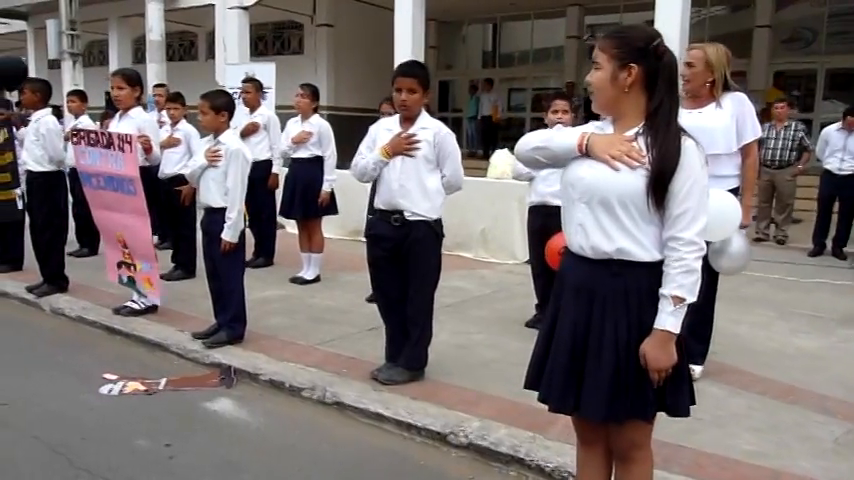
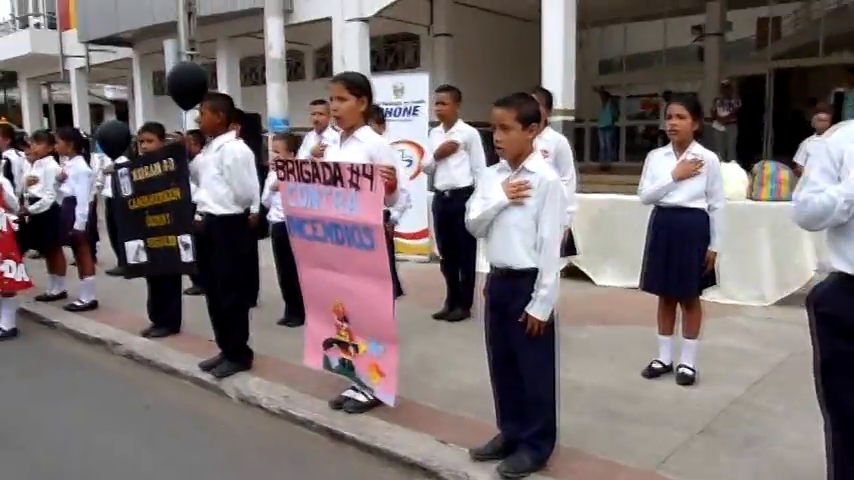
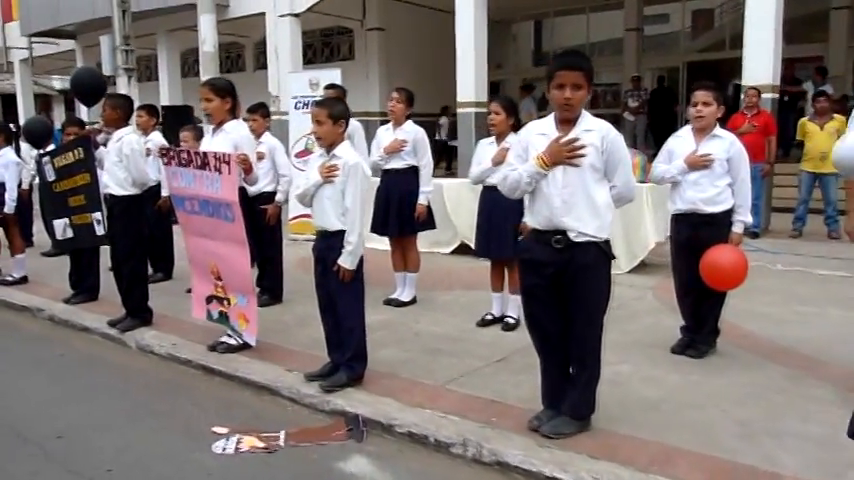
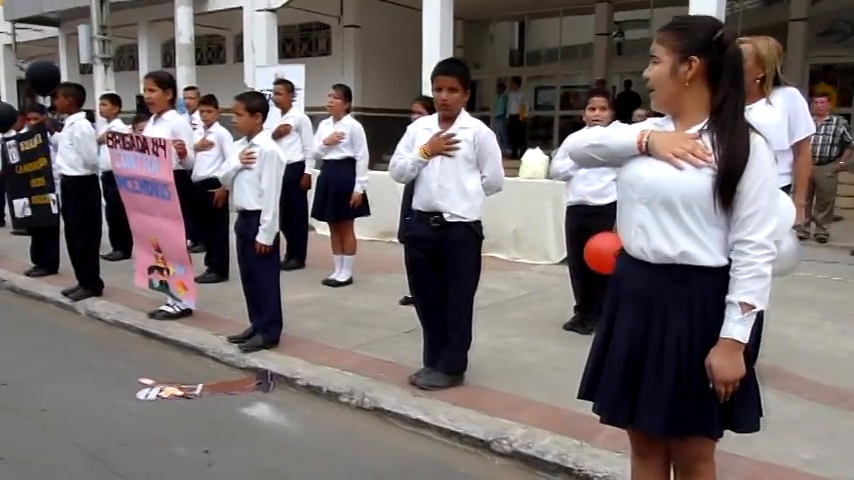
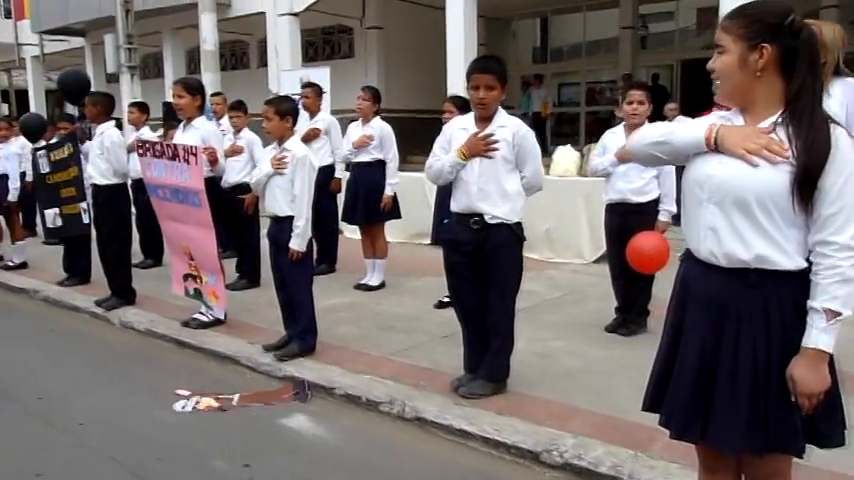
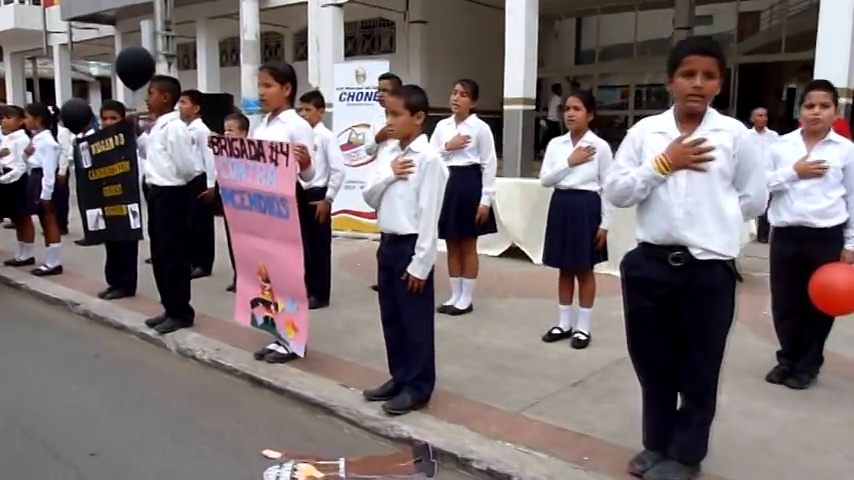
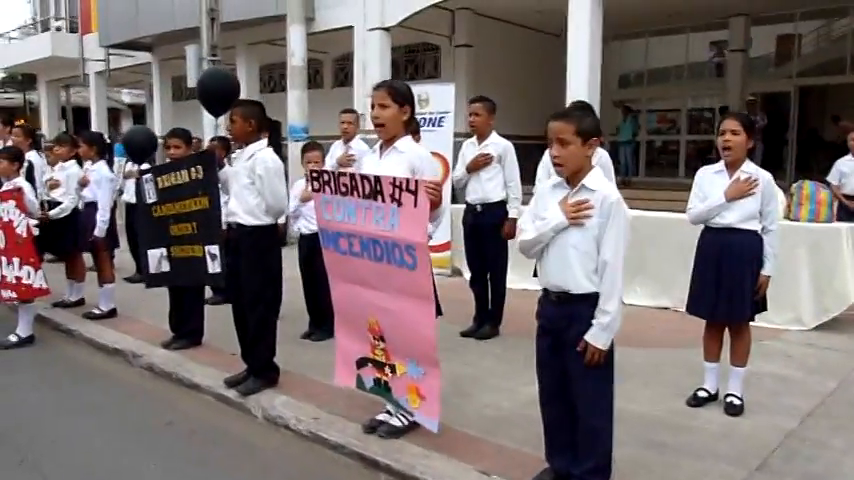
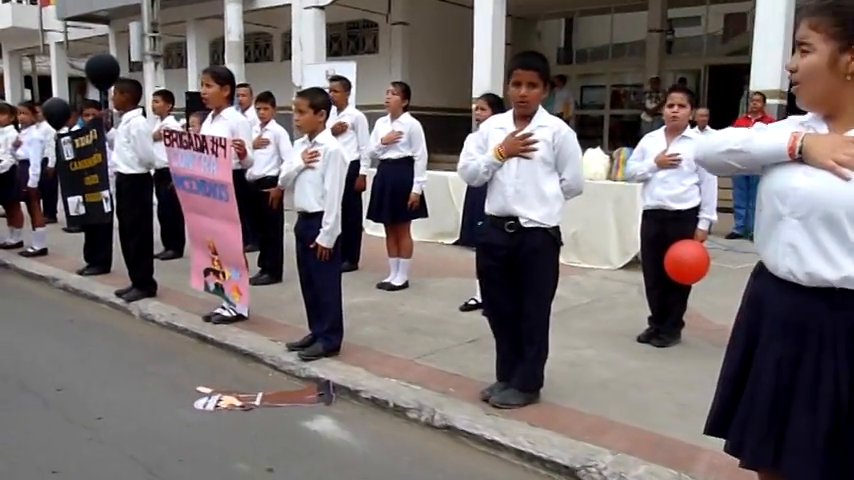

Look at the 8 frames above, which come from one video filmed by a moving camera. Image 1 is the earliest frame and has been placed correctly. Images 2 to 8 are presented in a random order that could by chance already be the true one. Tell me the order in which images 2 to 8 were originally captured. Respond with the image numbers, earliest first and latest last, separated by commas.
4, 5, 8, 3, 6, 2, 7
